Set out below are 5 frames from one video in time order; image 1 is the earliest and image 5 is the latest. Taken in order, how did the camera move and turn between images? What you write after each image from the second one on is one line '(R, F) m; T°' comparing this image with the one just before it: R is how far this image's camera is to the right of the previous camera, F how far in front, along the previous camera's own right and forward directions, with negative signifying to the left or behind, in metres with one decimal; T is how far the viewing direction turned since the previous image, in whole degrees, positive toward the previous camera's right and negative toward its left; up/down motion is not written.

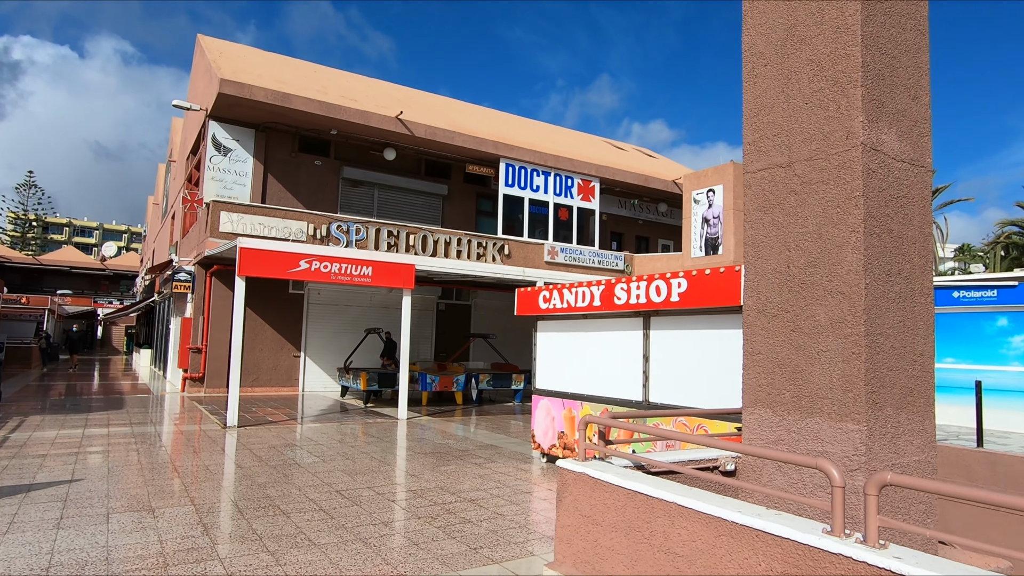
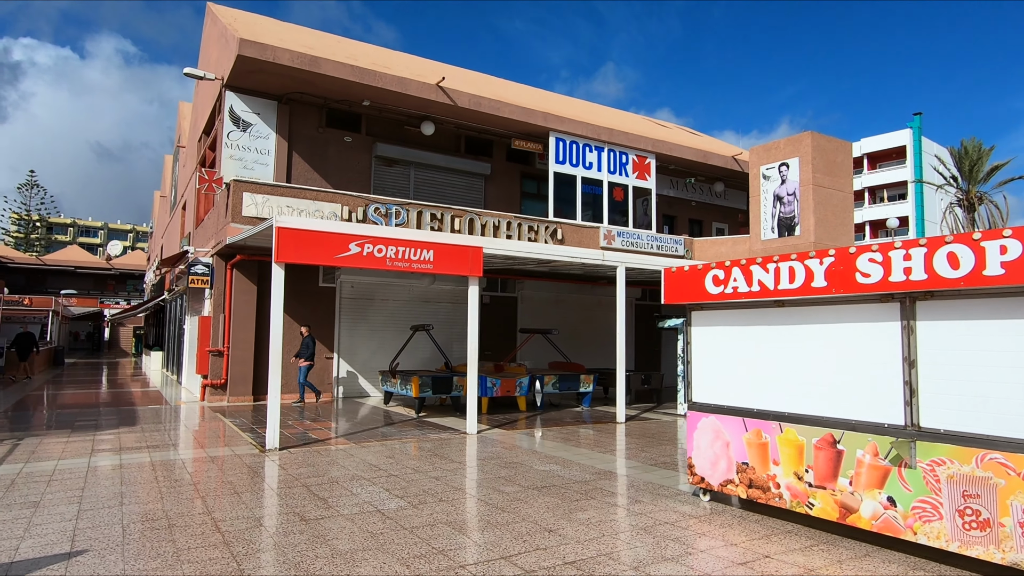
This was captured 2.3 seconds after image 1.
(-1.3, +2.1) m; 0°
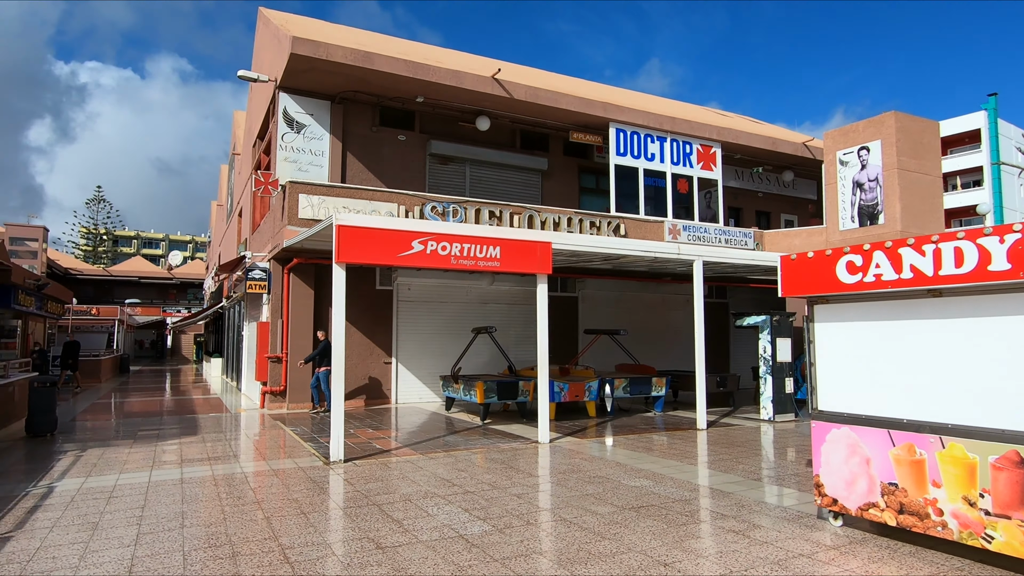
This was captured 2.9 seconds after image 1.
(-0.4, +0.7) m; -4°
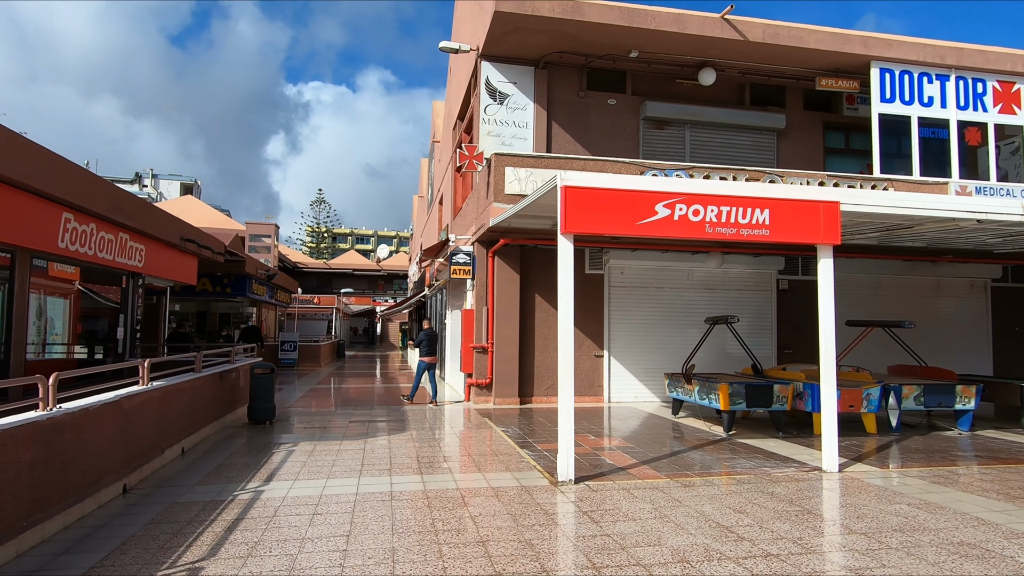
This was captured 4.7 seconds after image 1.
(-0.9, +1.7) m; -16°
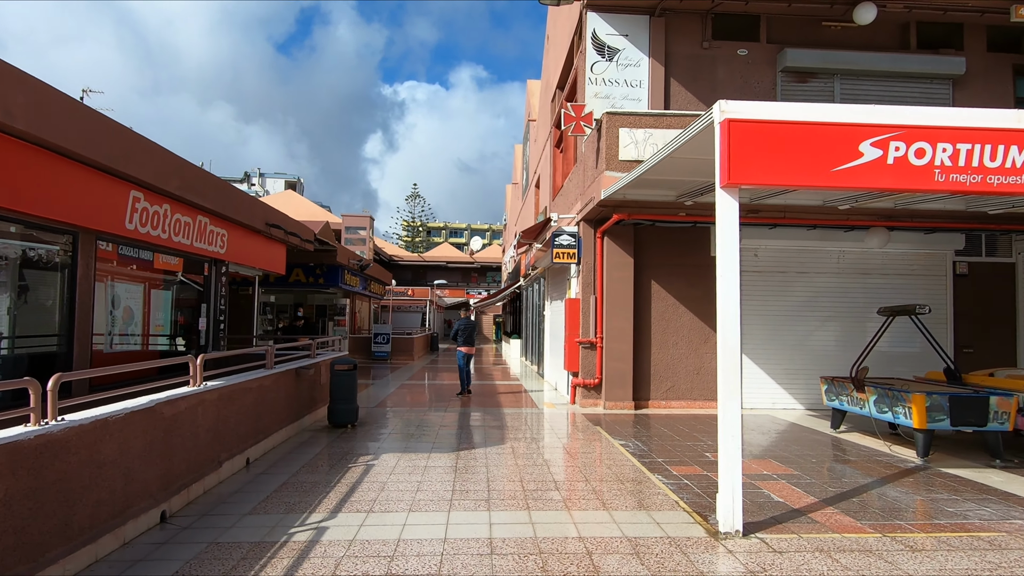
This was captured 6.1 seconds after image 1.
(-0.3, +1.6) m; -8°
